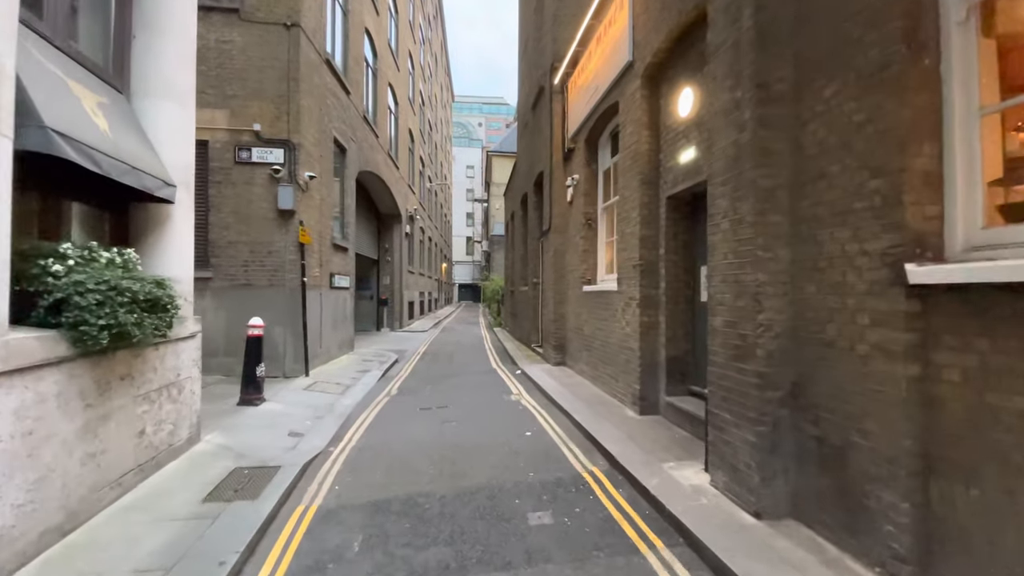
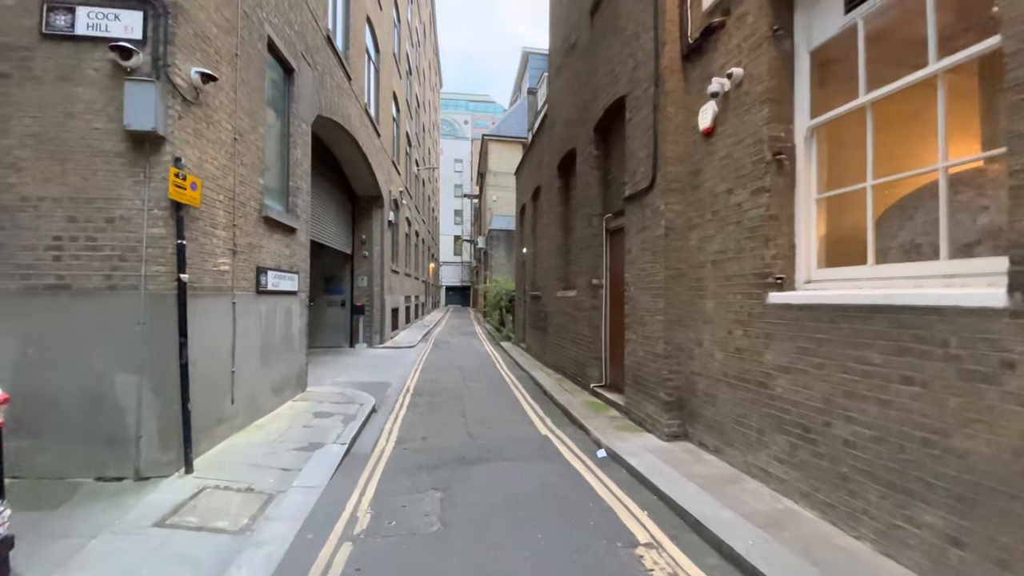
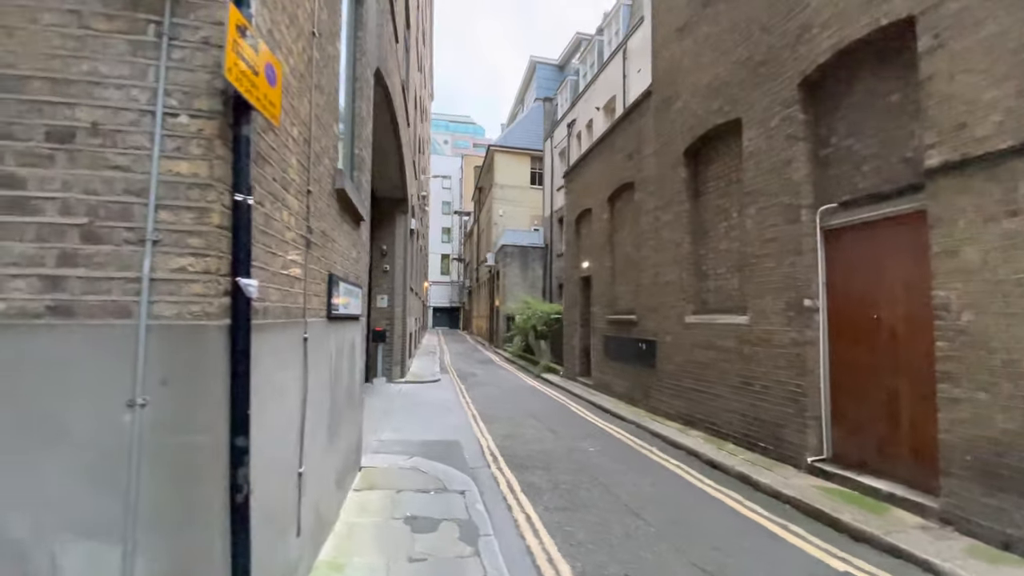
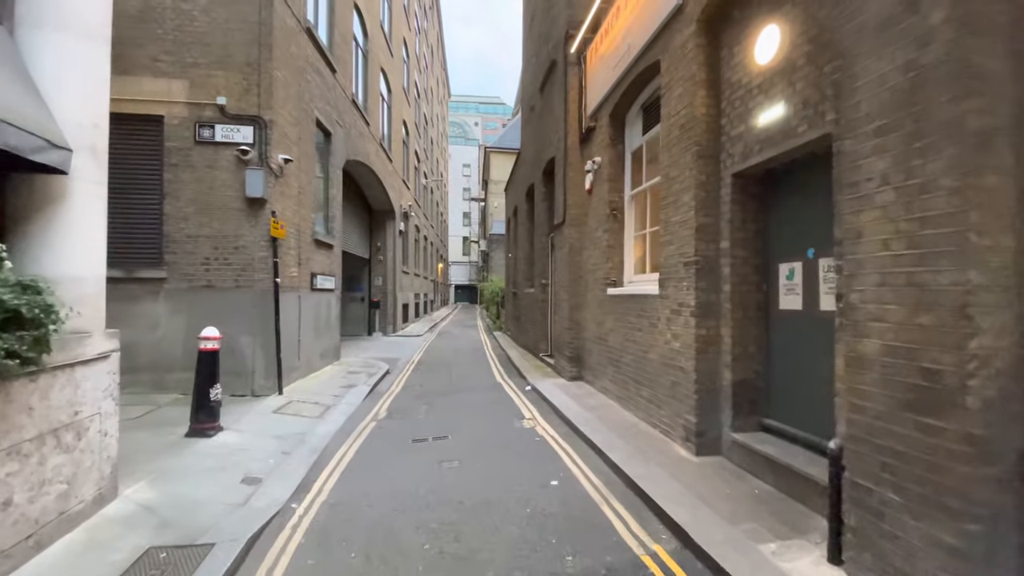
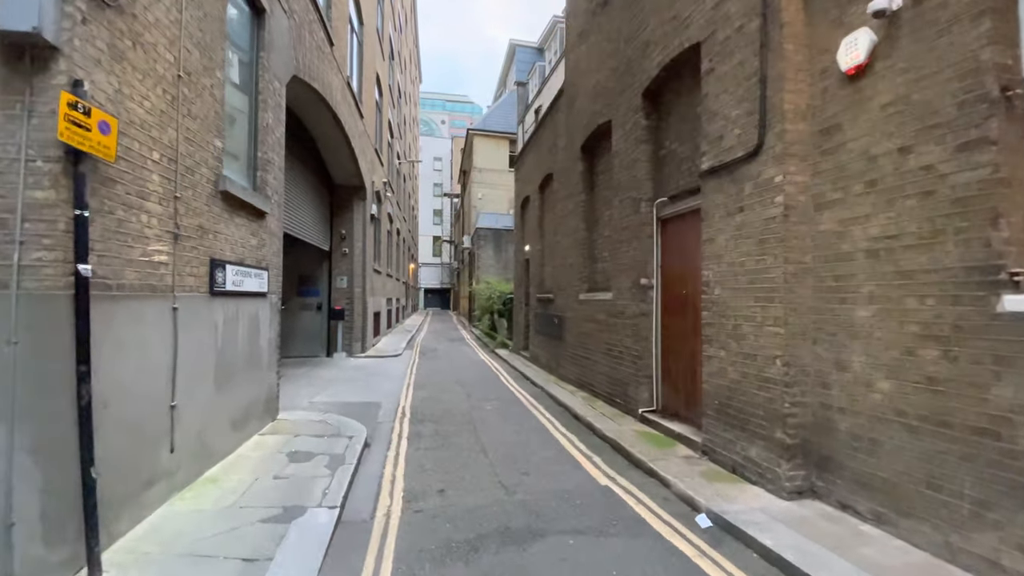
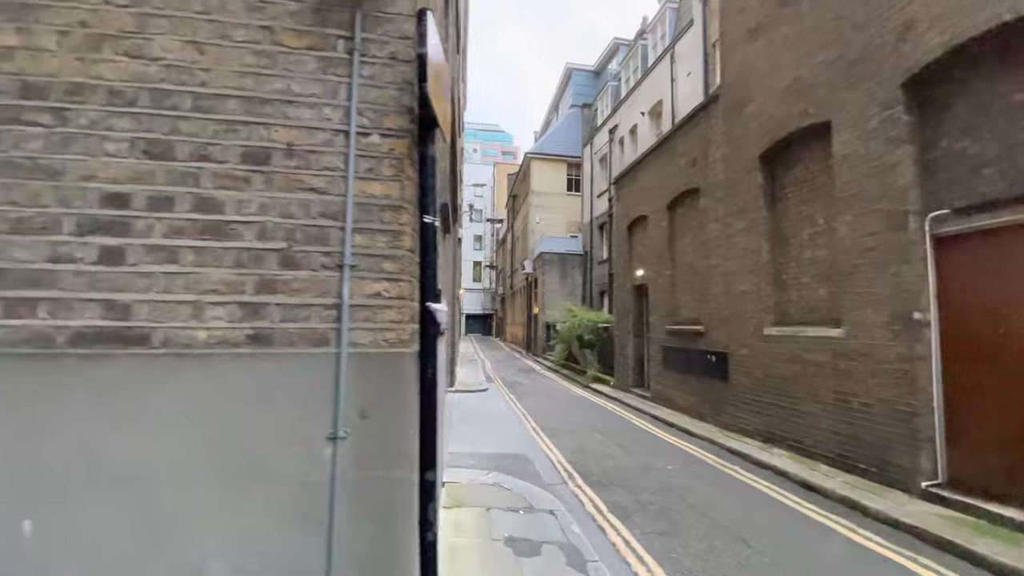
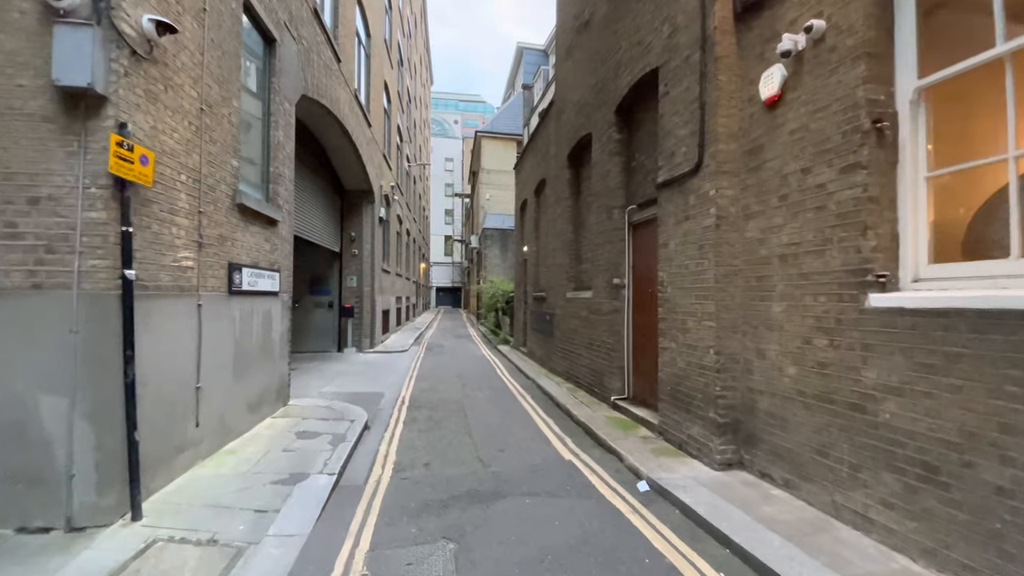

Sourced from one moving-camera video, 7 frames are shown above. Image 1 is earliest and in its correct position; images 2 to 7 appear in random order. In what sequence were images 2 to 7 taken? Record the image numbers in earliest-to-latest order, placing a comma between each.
4, 2, 7, 5, 3, 6
